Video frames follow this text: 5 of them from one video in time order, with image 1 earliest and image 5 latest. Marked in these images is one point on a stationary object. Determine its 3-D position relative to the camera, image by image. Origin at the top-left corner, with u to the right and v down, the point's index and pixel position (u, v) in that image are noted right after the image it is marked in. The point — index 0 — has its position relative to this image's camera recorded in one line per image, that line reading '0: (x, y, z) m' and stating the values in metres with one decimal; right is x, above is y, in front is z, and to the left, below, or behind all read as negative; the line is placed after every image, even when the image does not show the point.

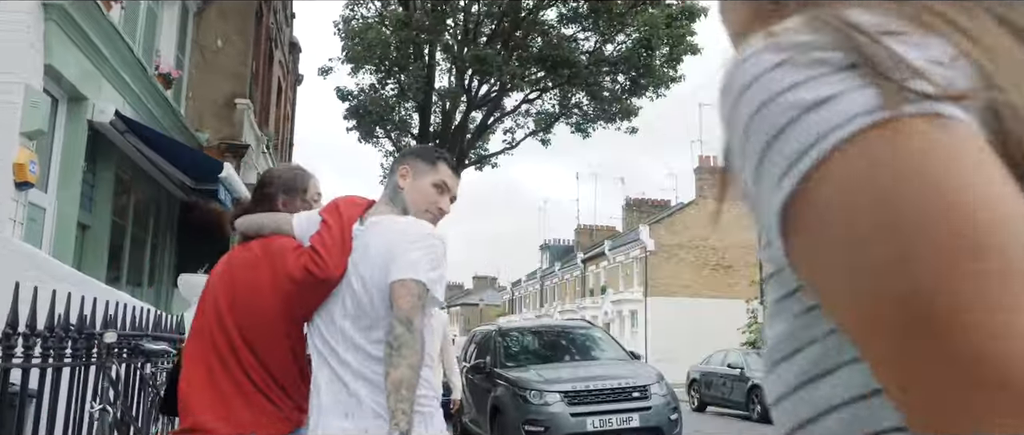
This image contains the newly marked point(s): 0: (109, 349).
0: (-1.6, -0.5, +3.5) m
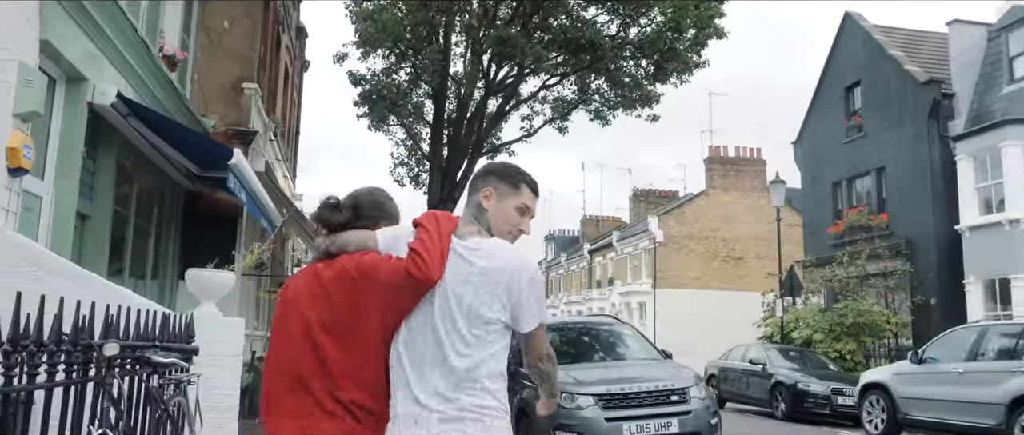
0: (-1.4, -0.5, +3.0) m
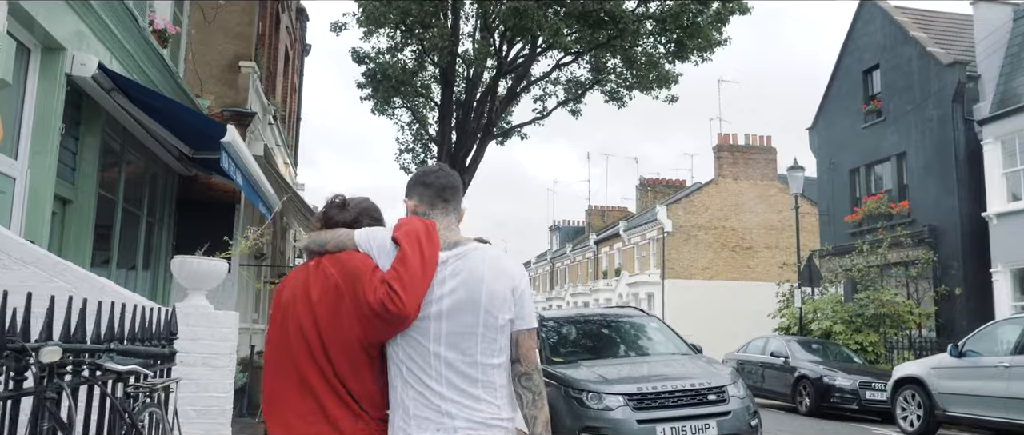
0: (-1.2, -0.4, +2.3) m
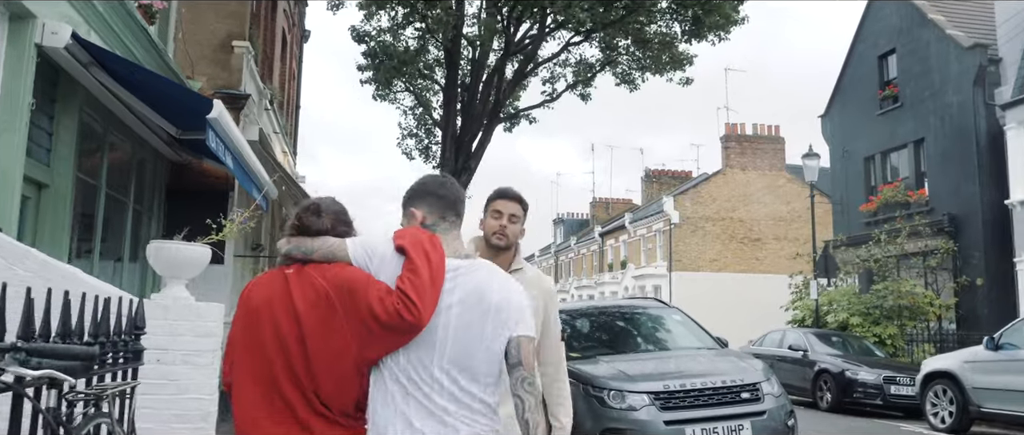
0: (-1.1, -0.3, +1.8) m
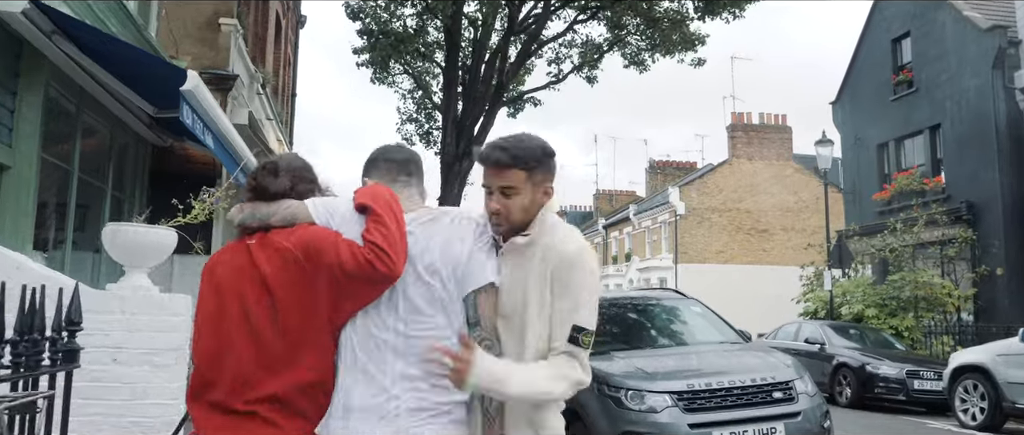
0: (-1.1, -0.2, +1.2) m
